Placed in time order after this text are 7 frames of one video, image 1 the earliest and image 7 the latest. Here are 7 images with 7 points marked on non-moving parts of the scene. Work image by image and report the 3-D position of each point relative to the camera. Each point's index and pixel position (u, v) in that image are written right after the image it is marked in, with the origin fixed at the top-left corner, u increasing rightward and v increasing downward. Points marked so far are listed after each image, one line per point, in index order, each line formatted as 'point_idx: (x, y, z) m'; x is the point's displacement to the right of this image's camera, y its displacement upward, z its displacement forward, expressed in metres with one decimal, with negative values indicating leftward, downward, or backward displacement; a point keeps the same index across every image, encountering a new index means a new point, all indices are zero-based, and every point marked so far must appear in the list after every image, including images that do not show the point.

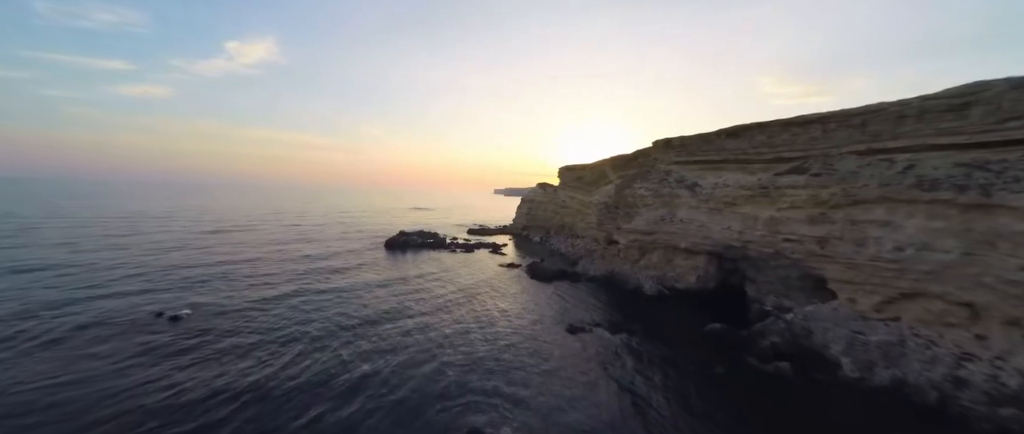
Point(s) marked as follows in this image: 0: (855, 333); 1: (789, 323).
0: (+16.3, -5.5, +15.1) m
1: (+16.0, -6.1, +18.1) m
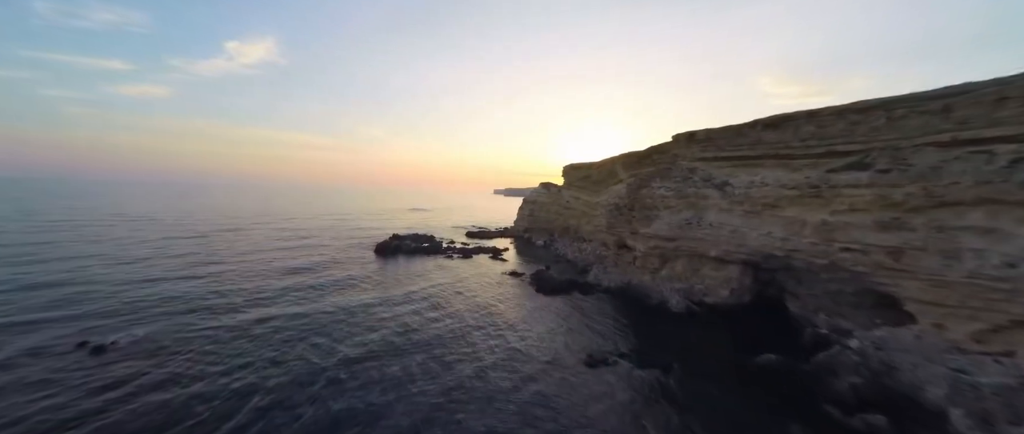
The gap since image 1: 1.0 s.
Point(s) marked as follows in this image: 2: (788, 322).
0: (+16.5, -5.7, +12.0) m
1: (+16.2, -6.3, +15.0) m
2: (+17.1, -6.5, +19.6) m
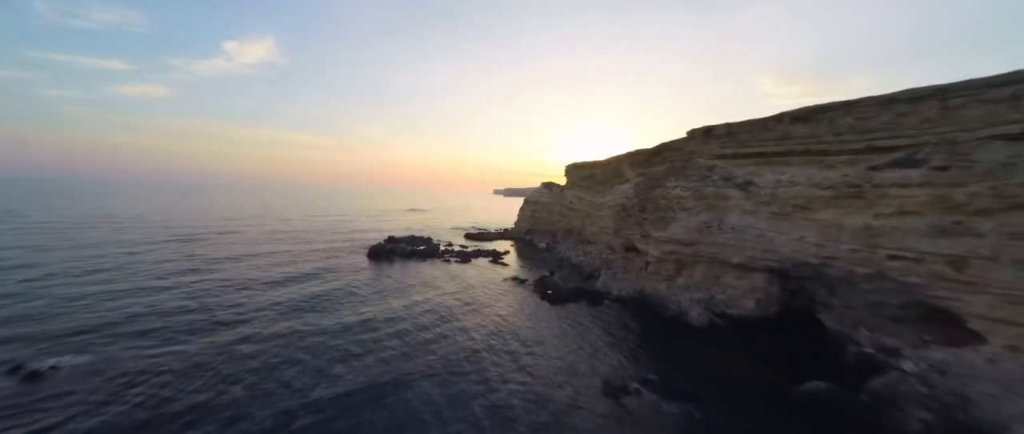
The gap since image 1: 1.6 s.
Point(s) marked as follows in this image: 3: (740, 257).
0: (+16.7, -5.9, +10.1) m
1: (+16.4, -6.5, +13.1) m
2: (+17.2, -6.6, +17.7) m
3: (+13.3, -2.3, +18.5) m
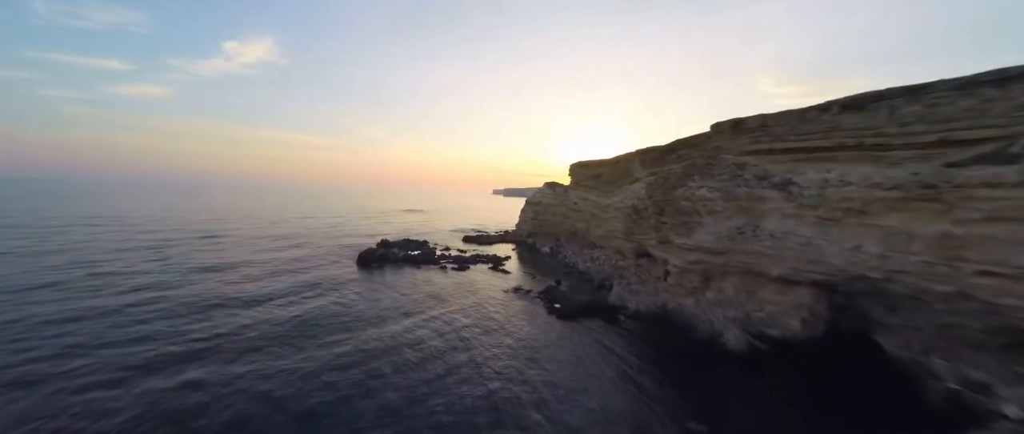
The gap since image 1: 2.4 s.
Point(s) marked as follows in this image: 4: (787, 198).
0: (+16.8, -6.1, +7.5) m
1: (+16.5, -6.8, +10.6) m
2: (+17.4, -6.9, +15.2) m
3: (+13.4, -2.6, +16.0) m
4: (+13.9, +1.0, +16.2) m
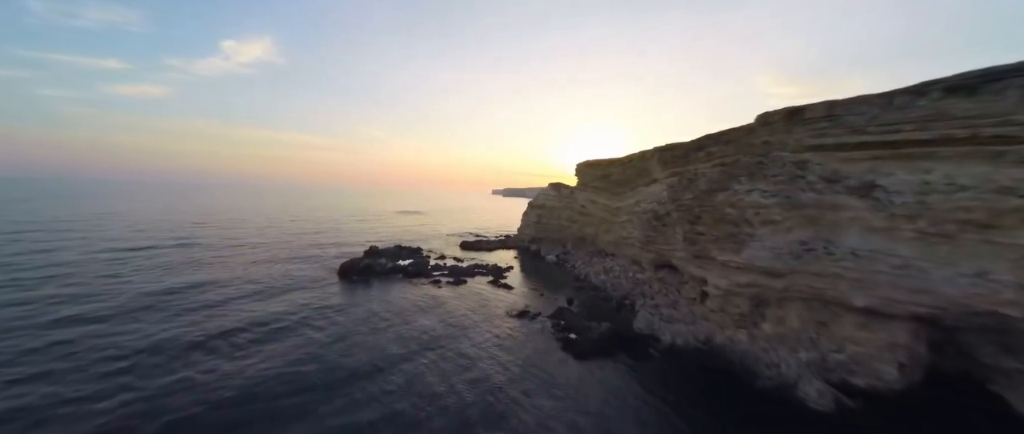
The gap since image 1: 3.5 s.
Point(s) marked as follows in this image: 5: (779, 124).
0: (+17.1, -6.7, +4.0) m
1: (+16.8, -7.3, +7.0) m
2: (+17.7, -7.4, +11.6) m
3: (+13.7, -3.1, +12.4) m
4: (+14.2, +0.4, +12.6) m
5: (+13.7, +4.8, +16.5) m
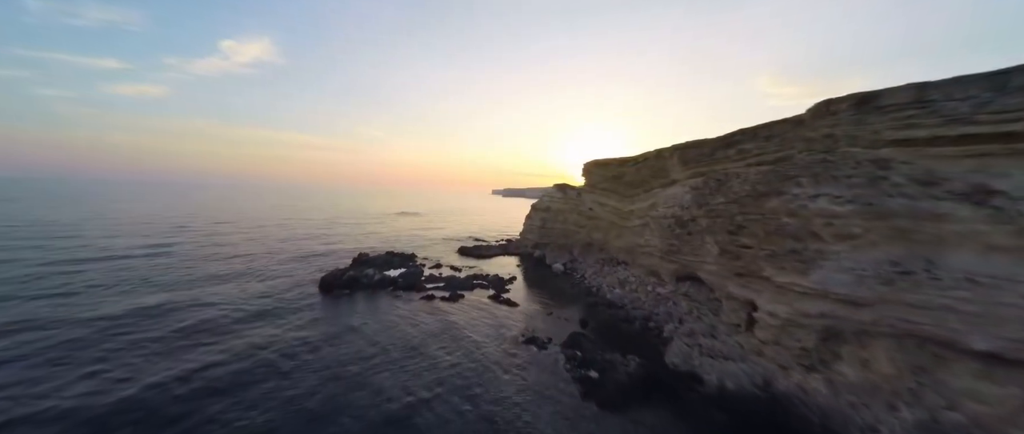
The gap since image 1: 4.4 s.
0: (+17.4, -7.1, +1.0) m
1: (+17.1, -7.7, +4.0) m
2: (+18.0, -7.8, +8.6) m
3: (+14.0, -3.5, +9.4) m
4: (+14.4, 0.0, +9.6) m
5: (+14.0, +4.4, +13.6) m
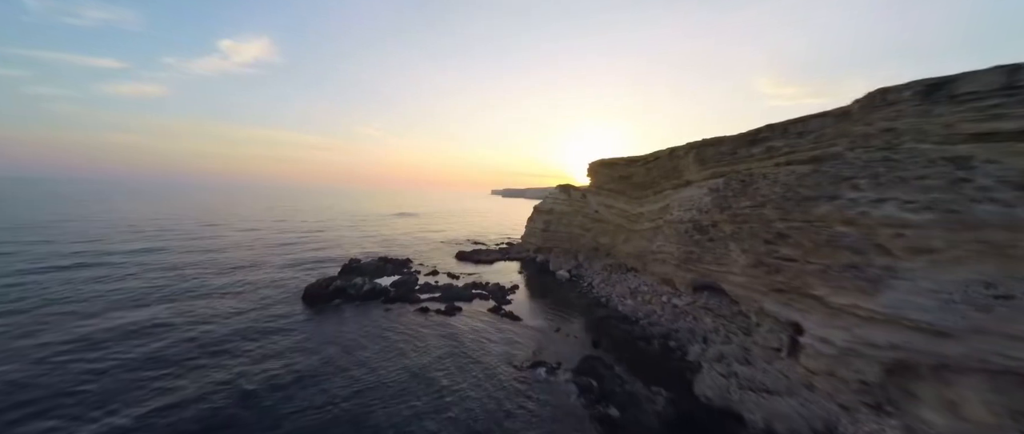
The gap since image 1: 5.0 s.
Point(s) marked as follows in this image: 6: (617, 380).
0: (+17.6, -7.4, -1.0) m
1: (+17.3, -8.0, +2.1) m
2: (+18.2, -8.1, +6.7) m
3: (+14.2, -3.8, +7.5) m
4: (+14.6, -0.3, +7.7) m
5: (+14.2, +4.1, +11.6) m
6: (+4.8, -7.4, +15.6) m
